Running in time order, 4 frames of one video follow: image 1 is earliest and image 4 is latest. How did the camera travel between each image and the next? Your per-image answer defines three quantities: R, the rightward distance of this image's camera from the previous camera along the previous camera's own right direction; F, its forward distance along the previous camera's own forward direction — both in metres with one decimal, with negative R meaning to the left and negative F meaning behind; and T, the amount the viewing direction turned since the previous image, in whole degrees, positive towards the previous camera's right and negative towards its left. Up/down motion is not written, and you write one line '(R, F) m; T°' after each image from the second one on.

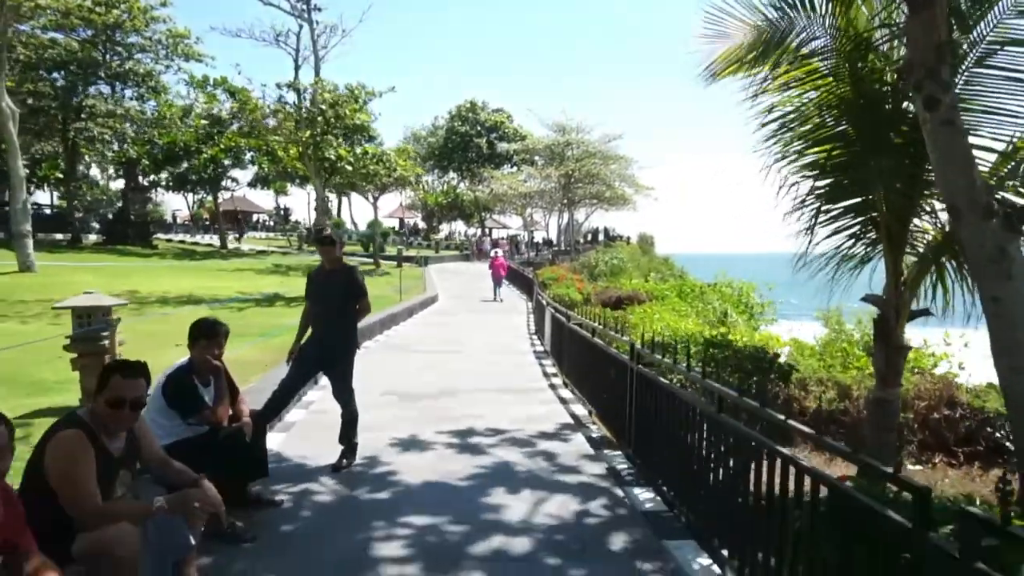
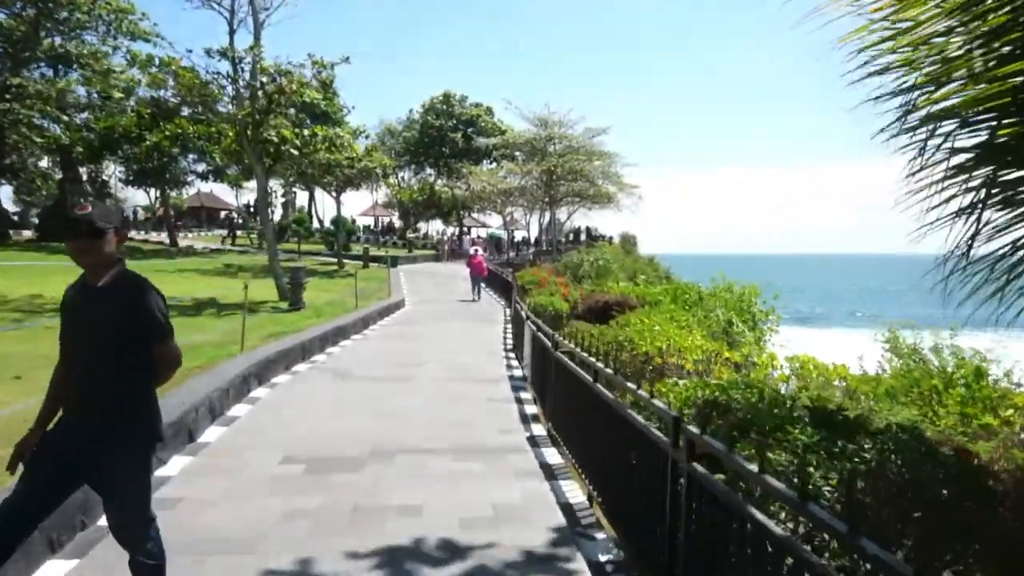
(+0.2, +3.3) m; +2°
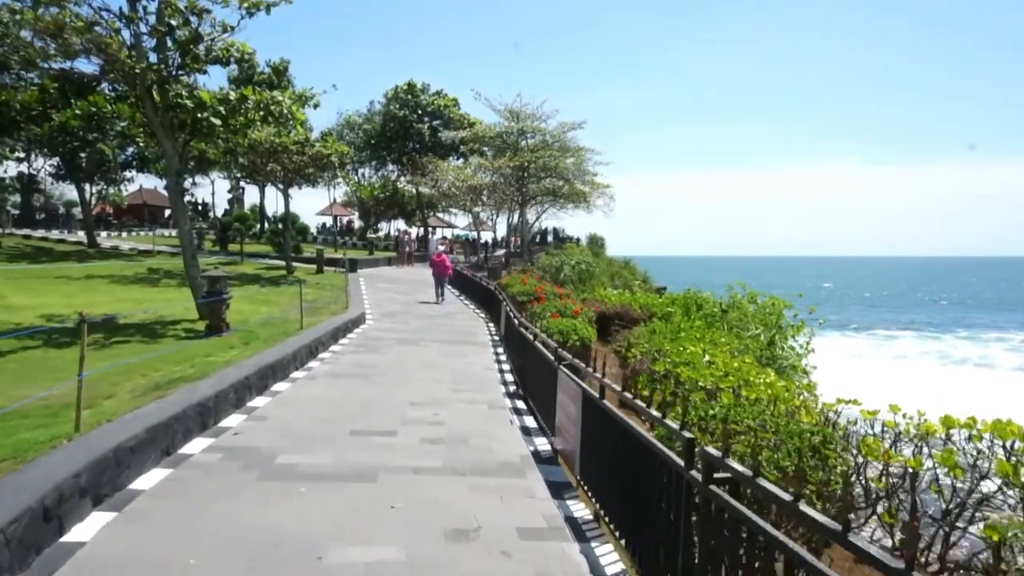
(-0.7, +4.7) m; +3°
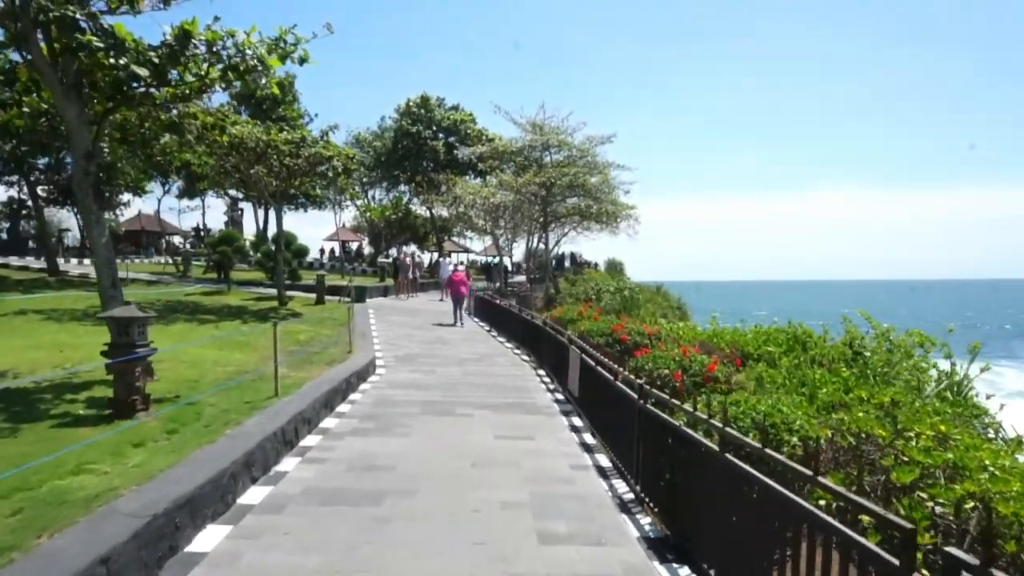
(-1.1, +5.5) m; -1°
